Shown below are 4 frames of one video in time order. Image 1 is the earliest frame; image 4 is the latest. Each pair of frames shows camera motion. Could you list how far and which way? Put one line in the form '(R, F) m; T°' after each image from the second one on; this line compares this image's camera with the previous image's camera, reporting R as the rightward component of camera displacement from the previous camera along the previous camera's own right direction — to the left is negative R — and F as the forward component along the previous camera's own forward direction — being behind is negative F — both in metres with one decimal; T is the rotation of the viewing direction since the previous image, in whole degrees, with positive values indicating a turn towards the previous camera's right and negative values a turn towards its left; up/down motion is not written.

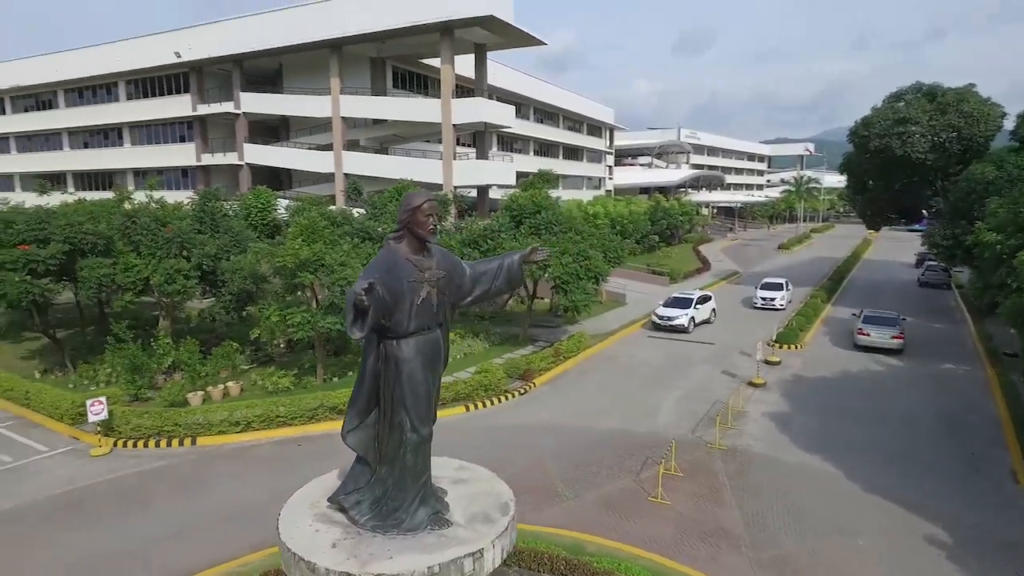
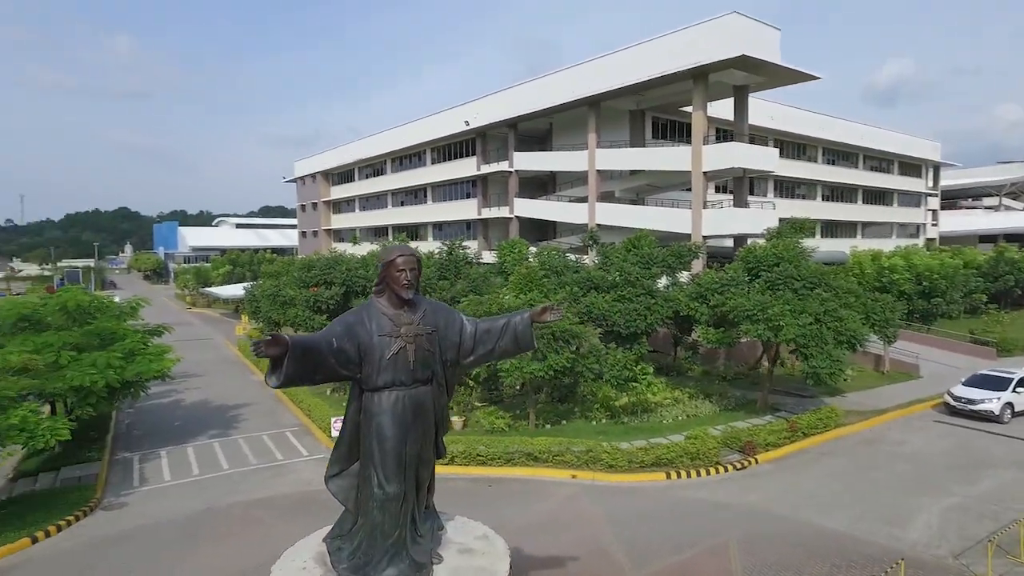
(+1.8, +0.7) m; -26°
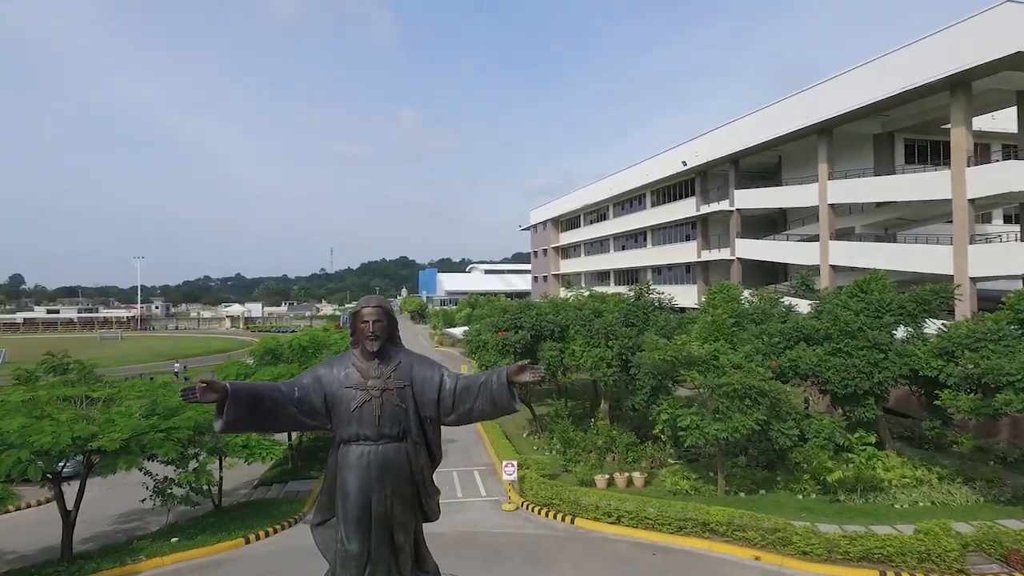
(+1.6, +0.7) m; -22°
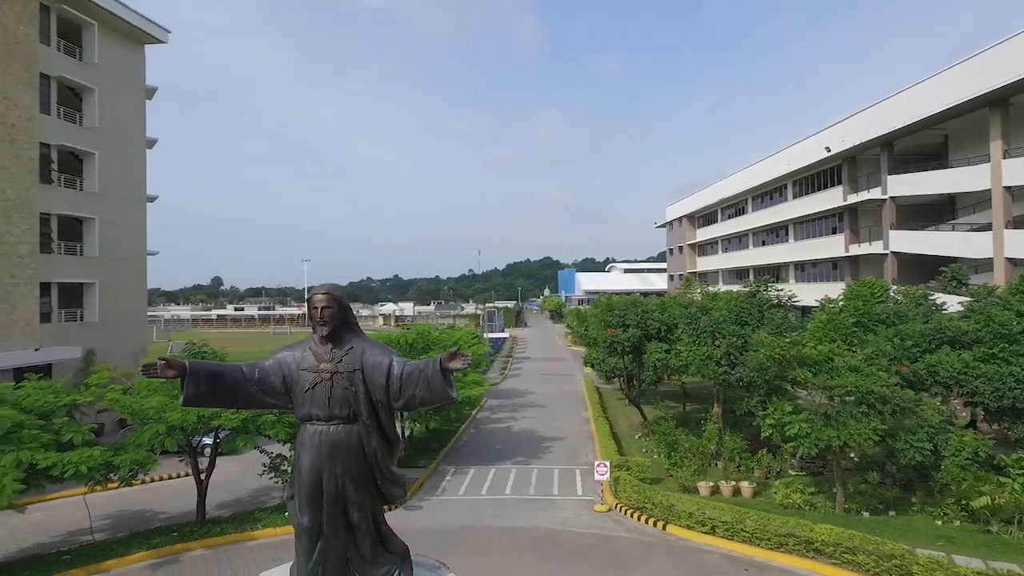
(+1.2, +0.2) m; -14°
